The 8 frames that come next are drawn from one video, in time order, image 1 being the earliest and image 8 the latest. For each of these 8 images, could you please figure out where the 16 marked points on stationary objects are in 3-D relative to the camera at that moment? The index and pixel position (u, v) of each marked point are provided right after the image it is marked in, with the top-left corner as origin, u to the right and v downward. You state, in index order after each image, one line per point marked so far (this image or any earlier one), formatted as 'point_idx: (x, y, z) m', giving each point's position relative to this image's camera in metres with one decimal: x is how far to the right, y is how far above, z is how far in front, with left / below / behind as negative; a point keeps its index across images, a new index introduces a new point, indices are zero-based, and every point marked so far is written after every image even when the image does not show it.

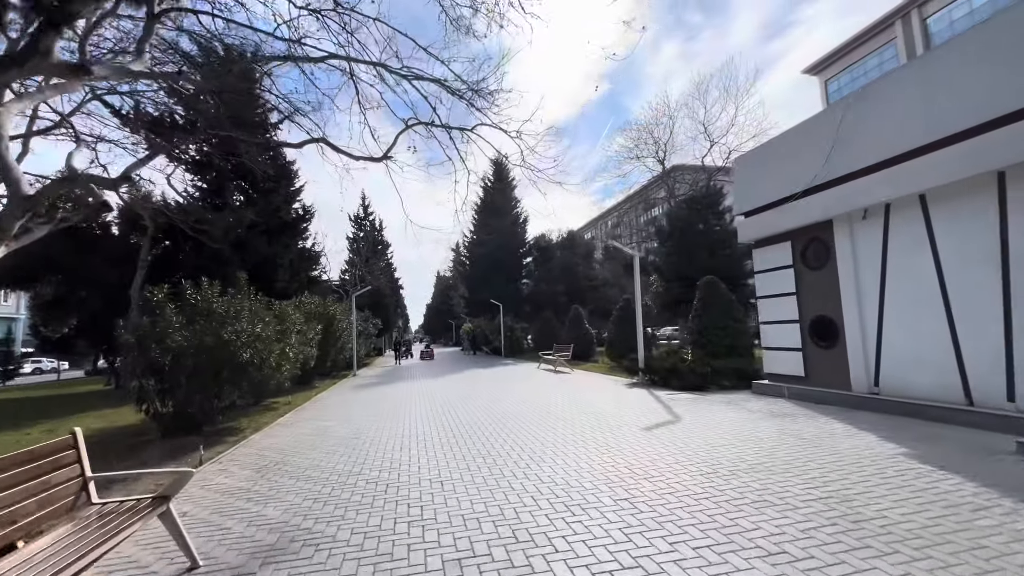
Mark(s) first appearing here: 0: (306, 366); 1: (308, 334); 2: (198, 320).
0: (-6.7, -2.5, +14.8) m
1: (-6.7, -1.4, +14.9) m
2: (-6.3, -0.7, +9.3) m
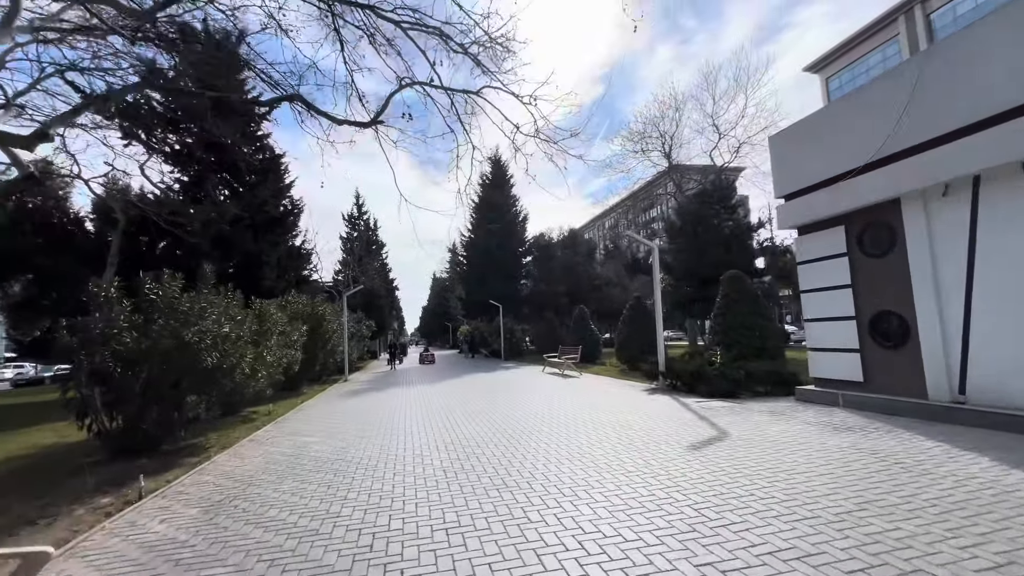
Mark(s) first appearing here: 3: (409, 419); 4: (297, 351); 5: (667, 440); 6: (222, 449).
0: (-6.6, -2.4, +13.4) m
1: (-6.5, -1.3, +13.4) m
2: (-6.1, -0.5, +7.8) m
3: (-2.9, -3.6, +13.4) m
4: (-6.5, -1.9, +13.7) m
5: (+2.6, -2.5, +7.6) m
6: (-5.2, -2.9, +8.2) m
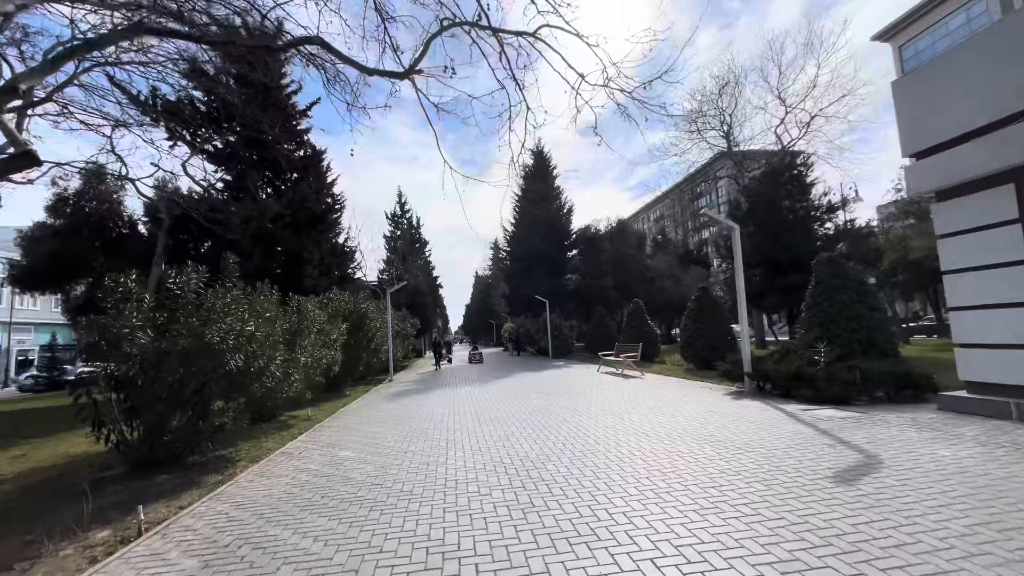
0: (-5.0, -2.3, +12.5) m
1: (-5.0, -1.2, +12.6) m
2: (-5.1, -0.4, +6.9) m
3: (-1.3, -3.4, +12.2) m
4: (-5.0, -1.8, +12.9) m
5: (+3.5, -2.3, +5.9) m
6: (-4.1, -2.8, +7.2) m
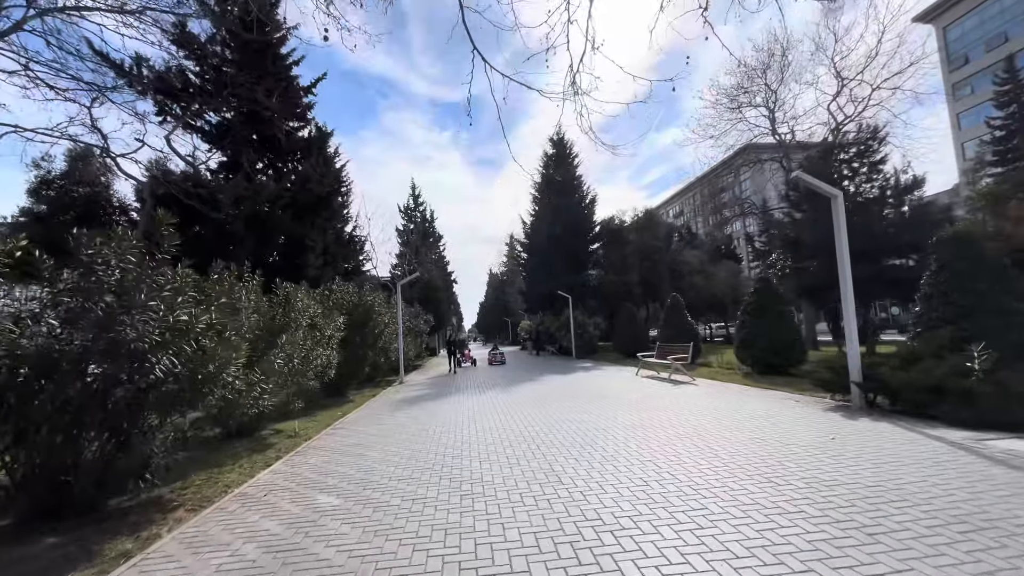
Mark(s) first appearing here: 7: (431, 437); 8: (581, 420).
0: (-4.3, -1.9, +10.4) m
1: (-4.2, -0.9, +10.4) m
2: (-4.5, -0.1, +4.8) m
3: (-0.6, -3.1, +10.0) m
4: (-4.2, -1.5, +10.7) m
5: (+4.1, -2.0, +3.5) m
6: (-3.5, -2.5, +5.0) m
7: (-1.6, -2.9, +9.1) m
8: (+1.6, -3.2, +11.1) m
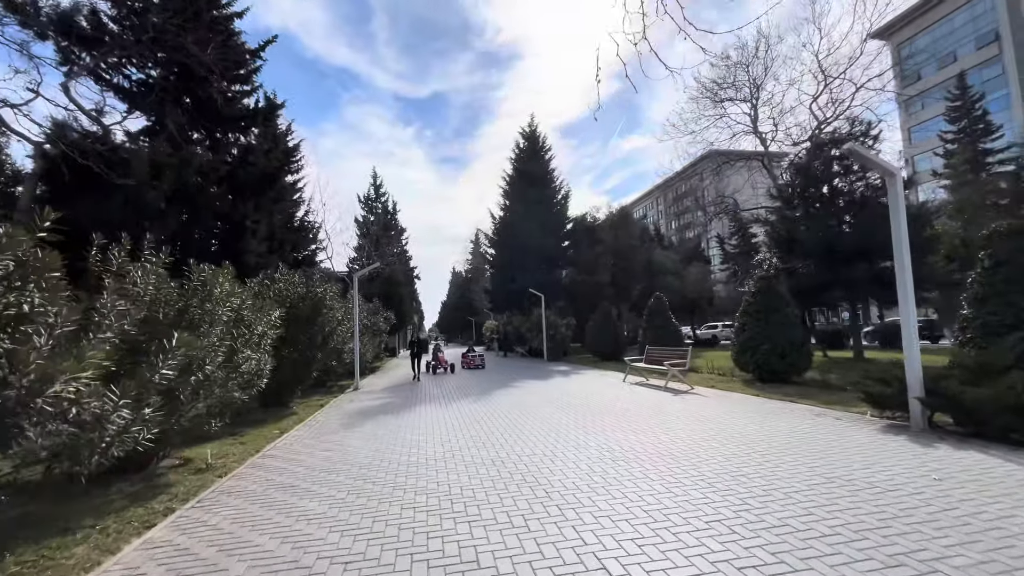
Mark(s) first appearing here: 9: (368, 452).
0: (-4.6, -1.7, +8.1) m
1: (-4.5, -0.6, +8.1) m
2: (-4.3, +0.1, +2.5) m
3: (-0.9, -2.9, +8.0) m
4: (-4.5, -1.2, +8.4) m
5: (+4.3, -1.9, +2.0) m
6: (-3.4, -2.2, +2.8) m
7: (-1.8, -2.7, +7.0) m
8: (+1.2, -3.0, +9.3) m
9: (-2.5, -2.9, +7.9) m
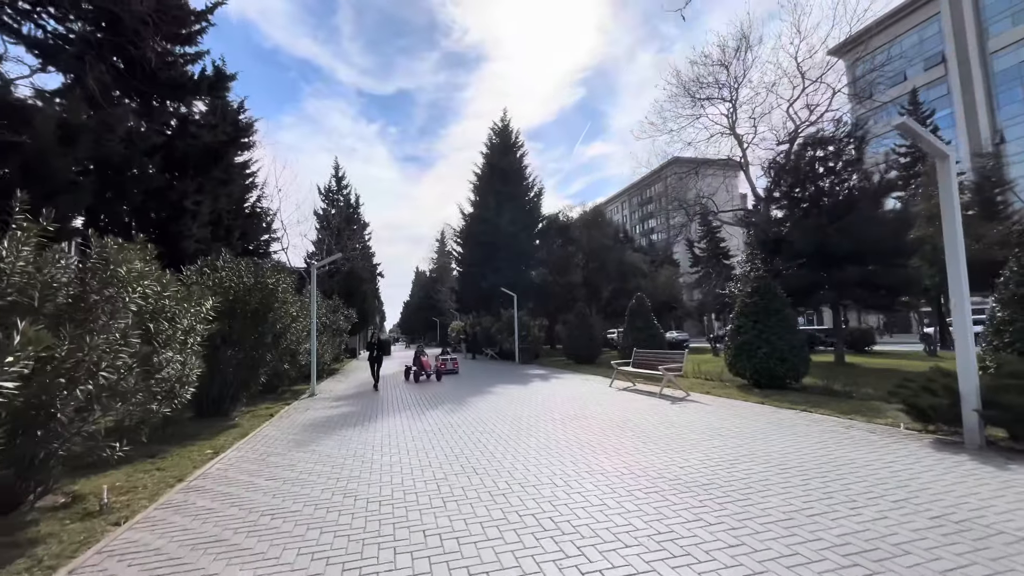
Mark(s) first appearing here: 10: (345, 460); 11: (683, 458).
0: (-4.7, -1.4, +6.4) m
1: (-4.6, -0.4, +6.4) m
2: (-3.9, +0.4, +0.8) m
3: (-1.0, -2.8, +6.5) m
4: (-4.6, -1.0, +6.7) m
5: (+4.7, -1.8, +1.0) m
6: (-3.0, -2.0, +1.2) m
7: (-1.8, -2.5, +5.5) m
8: (+1.0, -2.9, +8.1) m
9: (-2.6, -2.7, +6.3) m
10: (-2.6, -2.8, +7.0) m
11: (+2.5, -2.6, +6.5) m
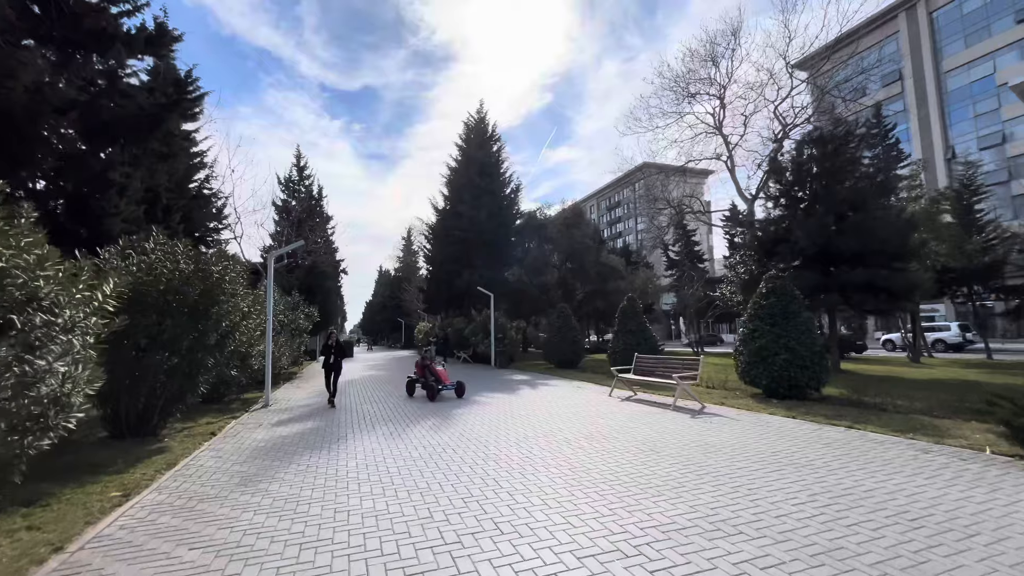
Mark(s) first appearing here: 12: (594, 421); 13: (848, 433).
0: (-4.4, -1.2, +4.5) m
1: (-4.3, -0.2, +4.5) m
2: (-3.1, +0.6, -1.0) m
3: (-0.7, -2.6, +4.9) m
4: (-4.3, -0.8, +4.8) m
5: (+5.4, -1.7, -0.2) m
6: (-2.3, -1.8, -0.6) m
7: (-1.5, -2.4, +3.8) m
8: (+1.1, -2.8, +6.6) m
9: (-2.3, -2.5, +4.6) m
10: (-2.4, -2.6, +5.3) m
11: (+2.7, -2.5, +5.1) m
12: (+1.8, -3.0, +9.6) m
13: (+5.5, -2.4, +7.6) m
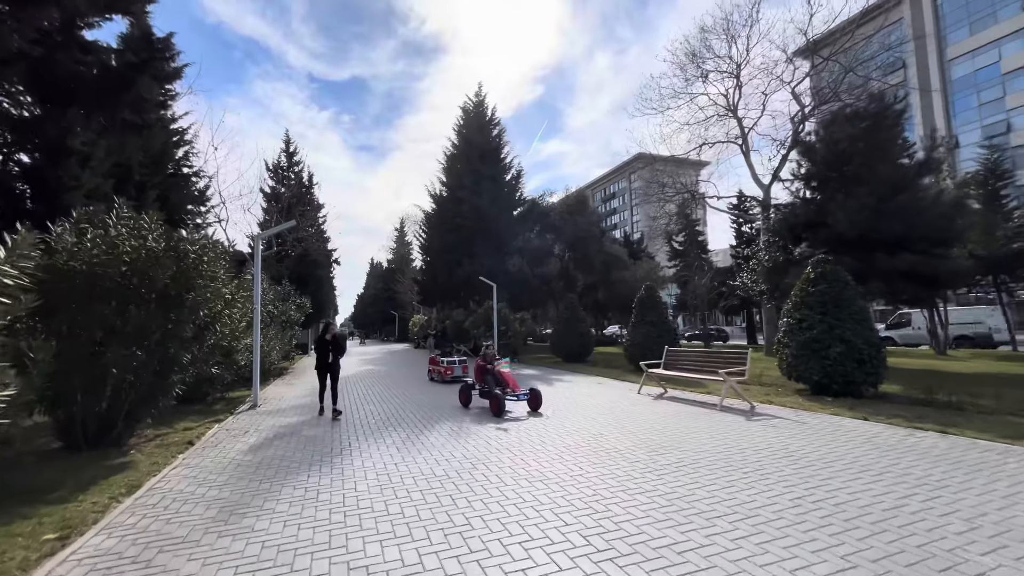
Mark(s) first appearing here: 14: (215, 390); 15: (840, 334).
0: (-3.8, -1.0, +3.1) m
1: (-3.7, +0.1, +3.1) m
2: (-2.4, +0.7, -2.3) m
3: (-0.2, -2.4, +3.6) m
4: (-3.8, -0.5, +3.4) m
5: (+6.1, -1.6, -1.4) m
6: (-1.7, -1.6, -1.9) m
7: (-0.9, -2.2, +2.5) m
8: (+1.7, -2.6, +5.3) m
9: (-1.7, -2.3, +3.3) m
10: (-1.8, -2.4, +4.0) m
11: (+3.3, -2.3, +4.0) m
12: (+2.3, -2.7, +8.4) m
13: (+6.0, -2.1, +6.4) m
14: (-6.8, -2.4, +10.5) m
15: (+6.9, -1.0, +9.7) m
